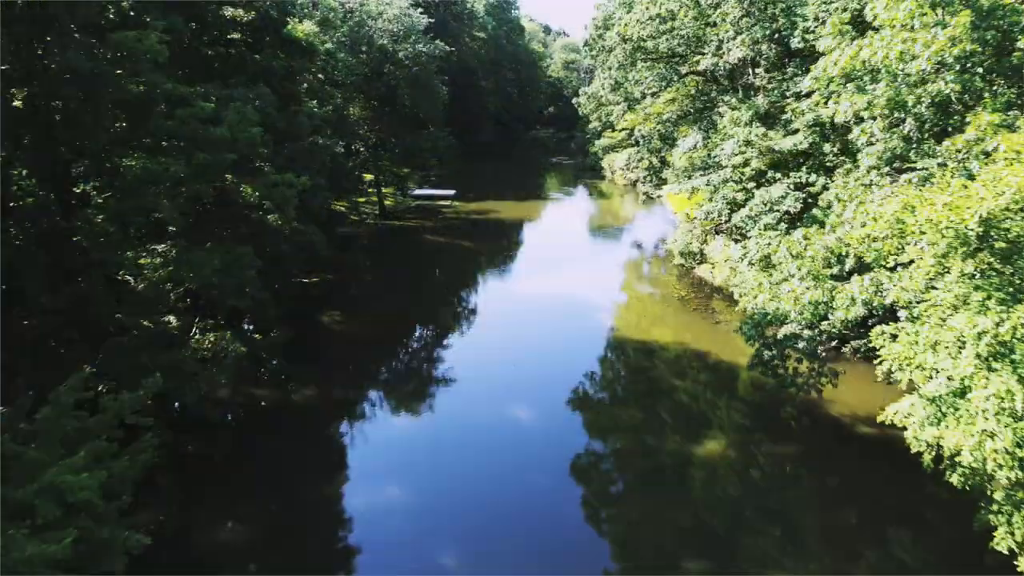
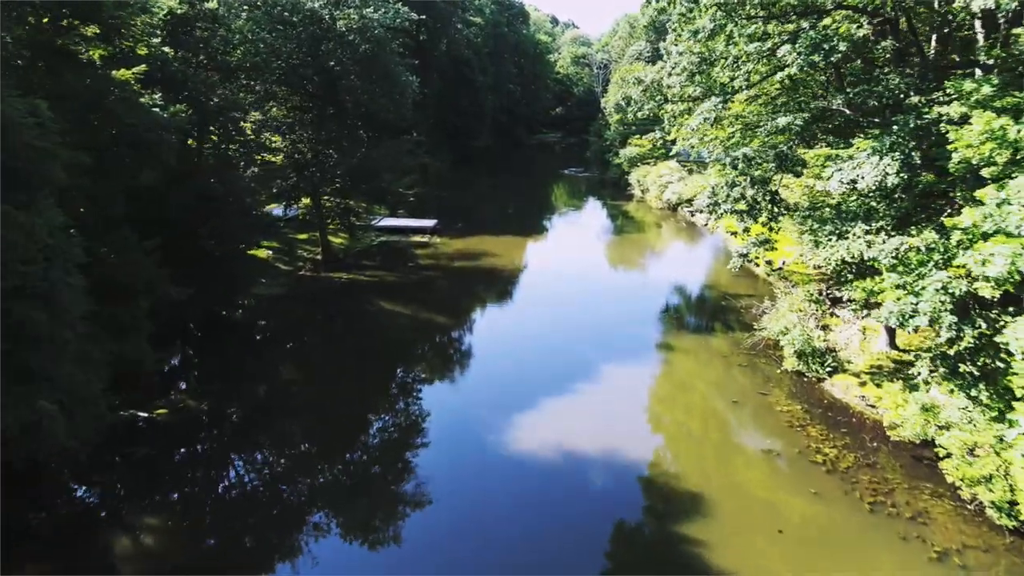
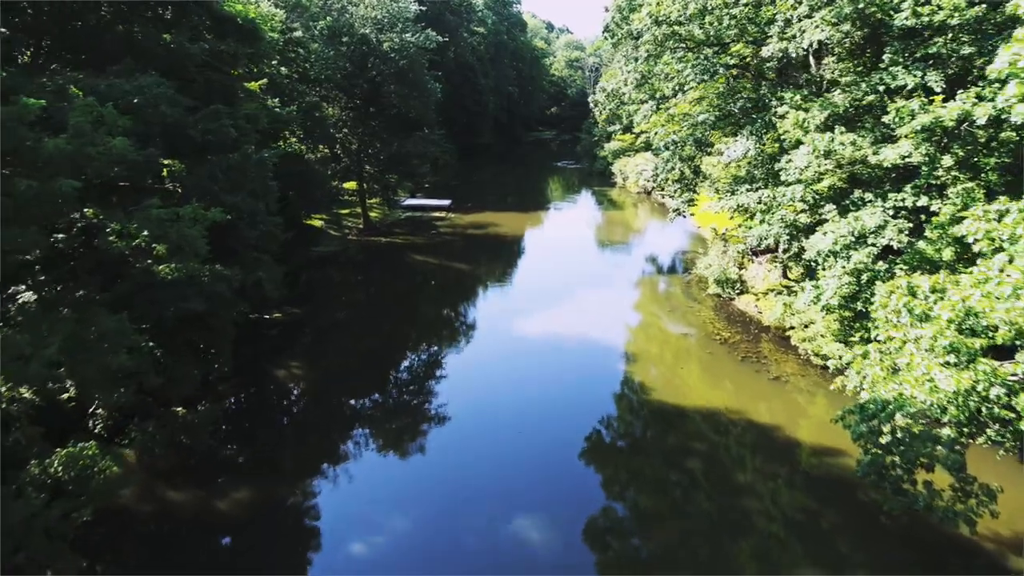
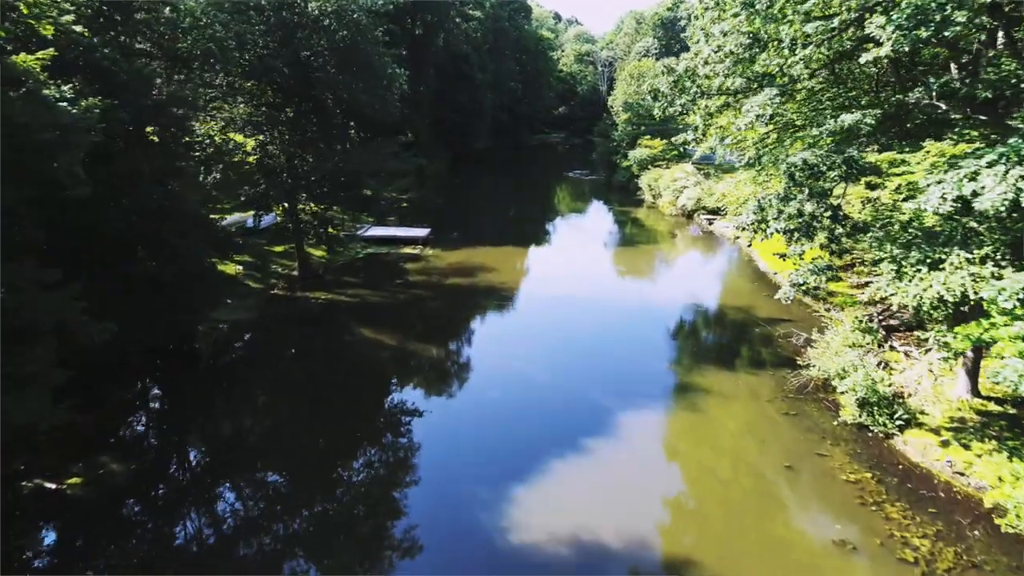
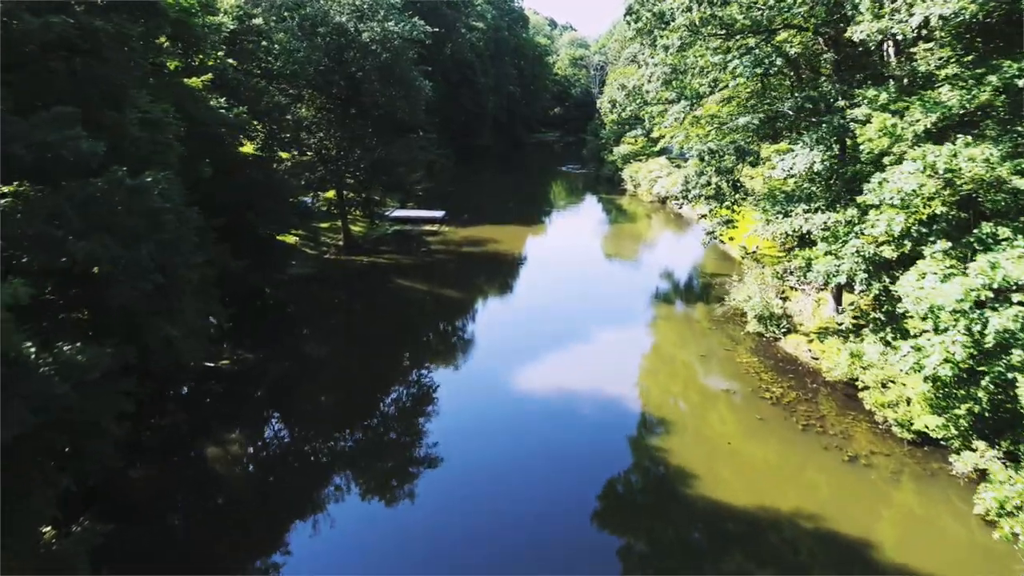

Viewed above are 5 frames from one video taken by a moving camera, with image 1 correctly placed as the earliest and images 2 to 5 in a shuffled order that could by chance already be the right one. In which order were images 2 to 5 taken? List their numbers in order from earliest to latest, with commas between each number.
3, 5, 2, 4
